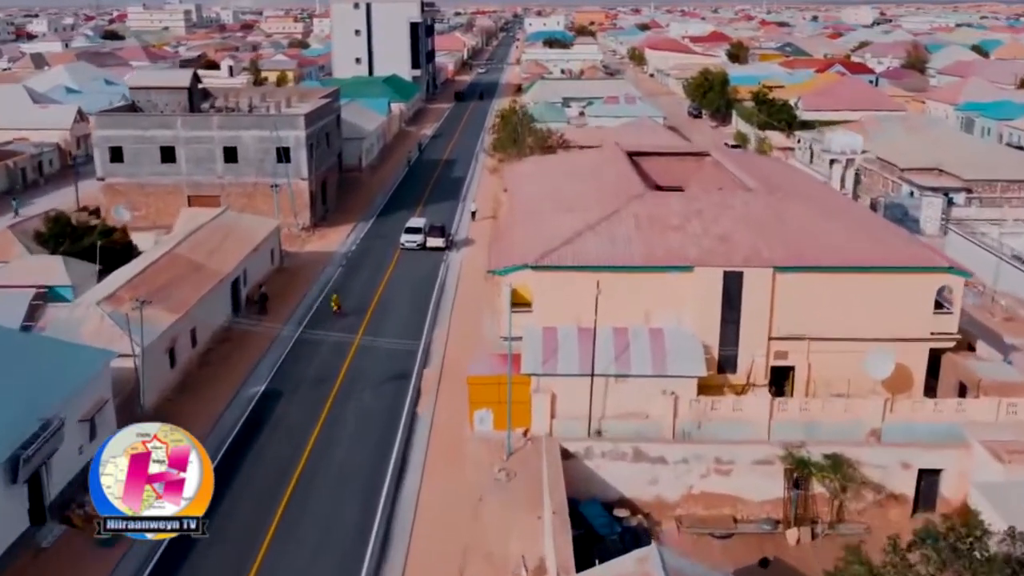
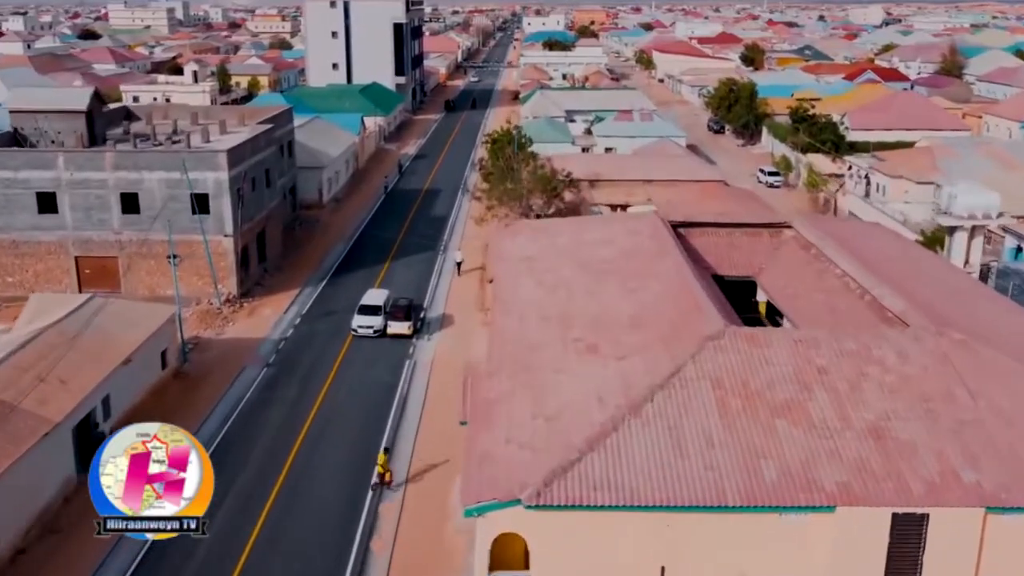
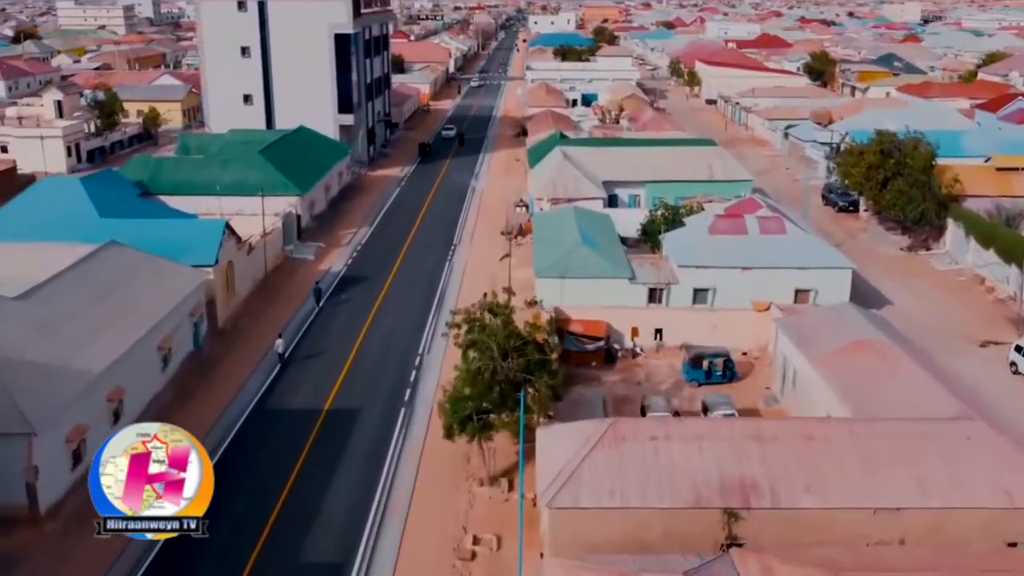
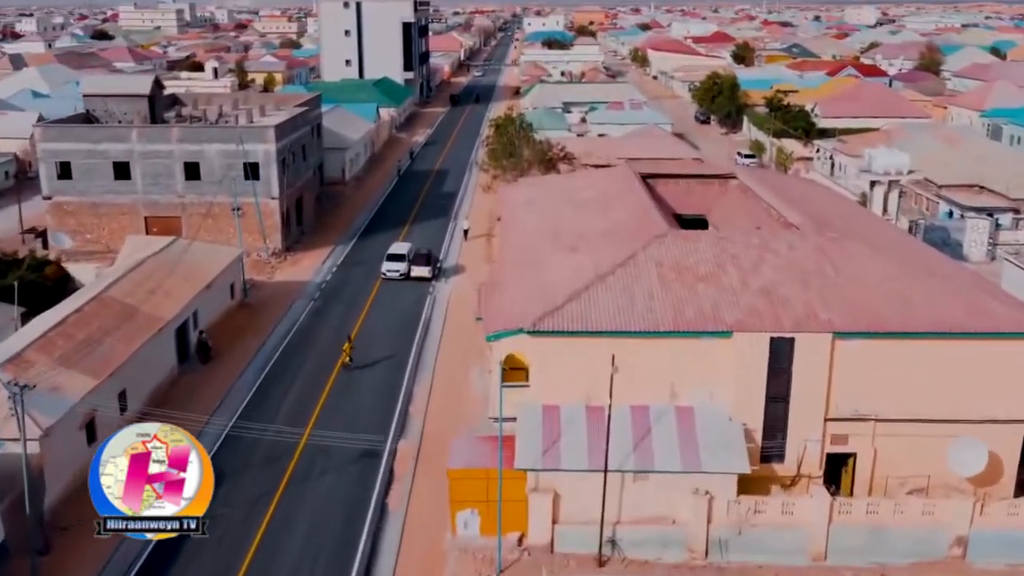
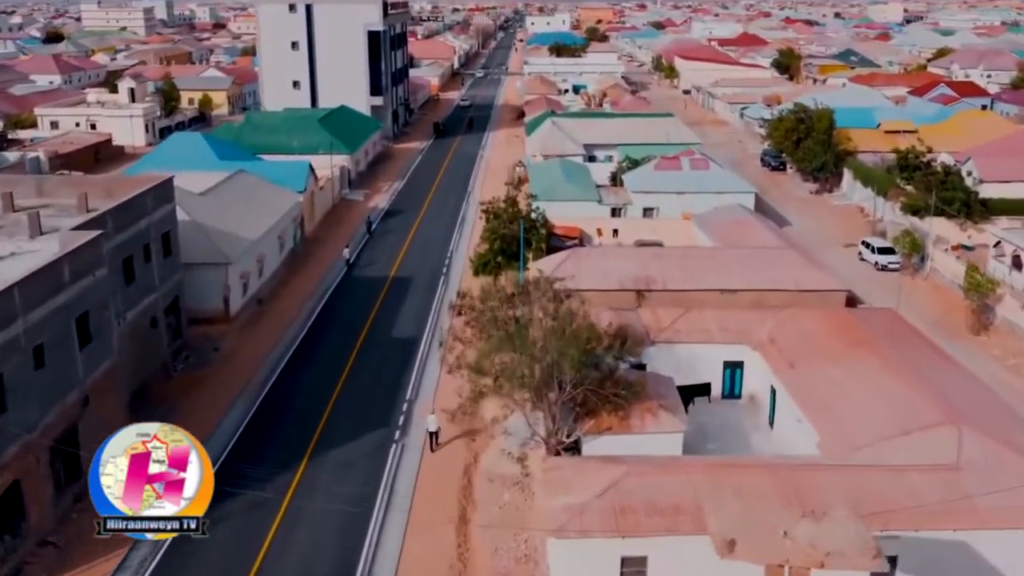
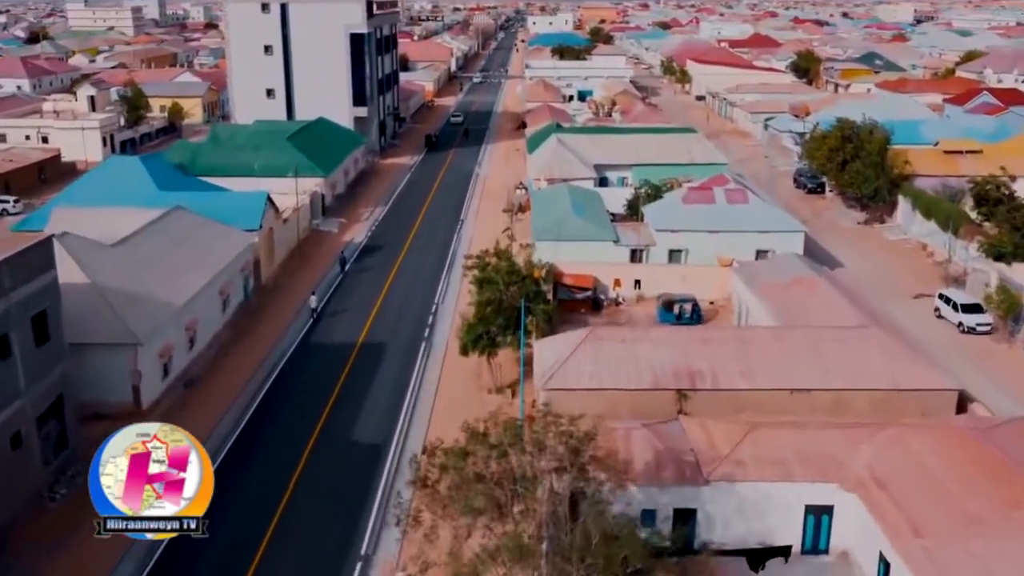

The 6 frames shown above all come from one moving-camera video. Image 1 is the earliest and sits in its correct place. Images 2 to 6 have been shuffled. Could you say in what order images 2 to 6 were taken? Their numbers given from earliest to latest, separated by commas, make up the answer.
4, 2, 5, 6, 3
